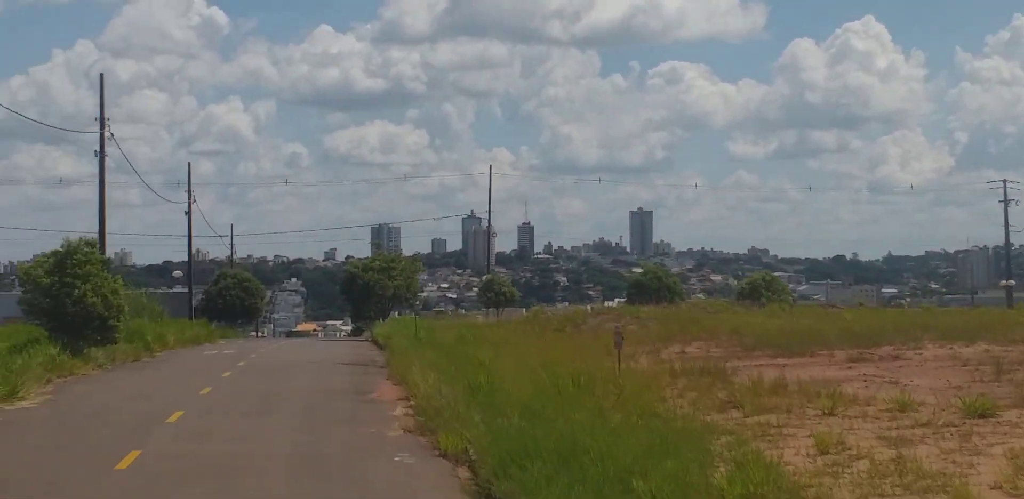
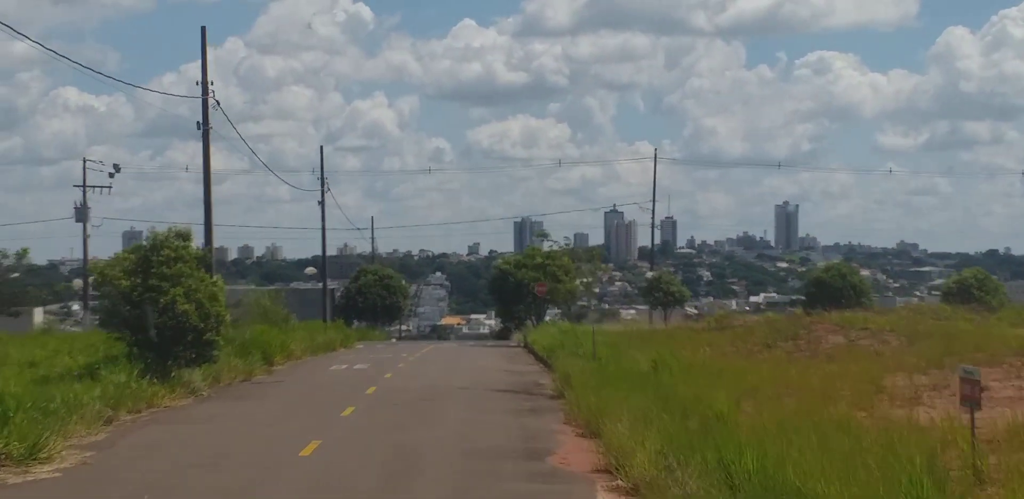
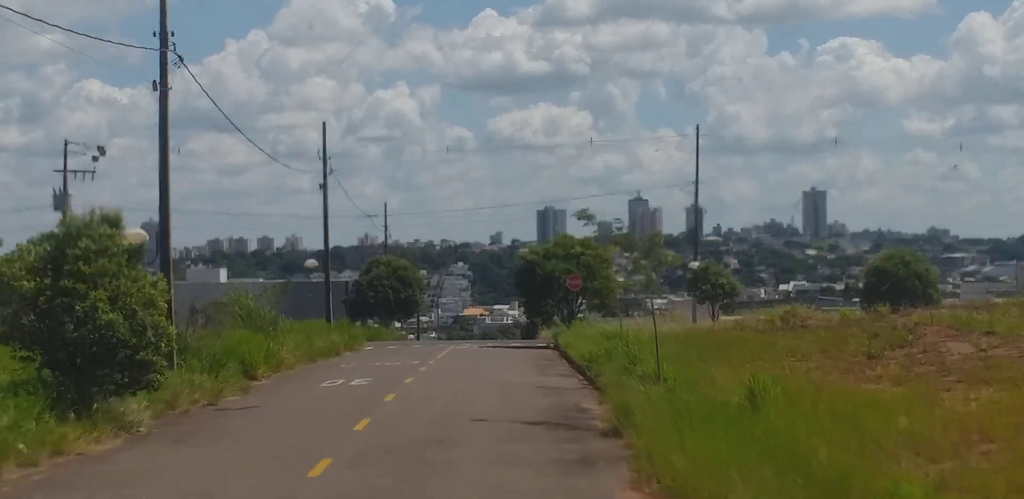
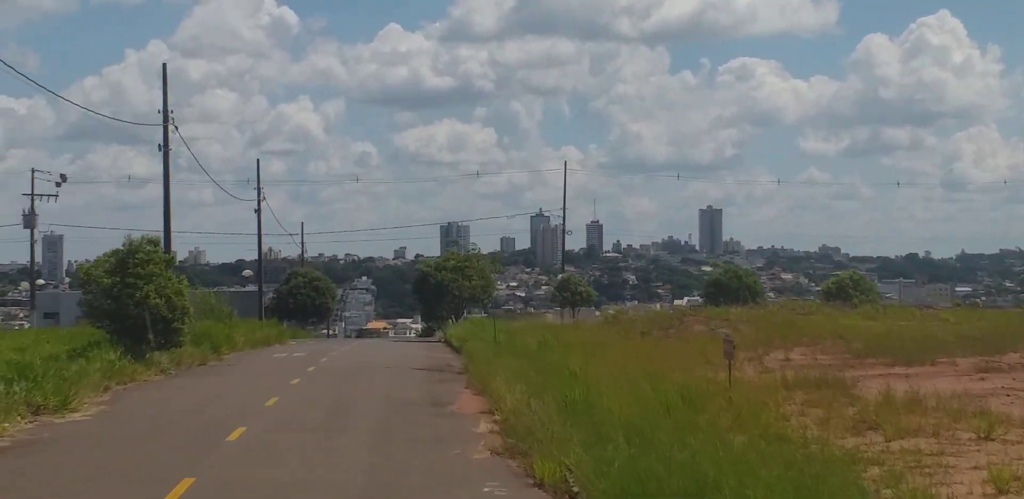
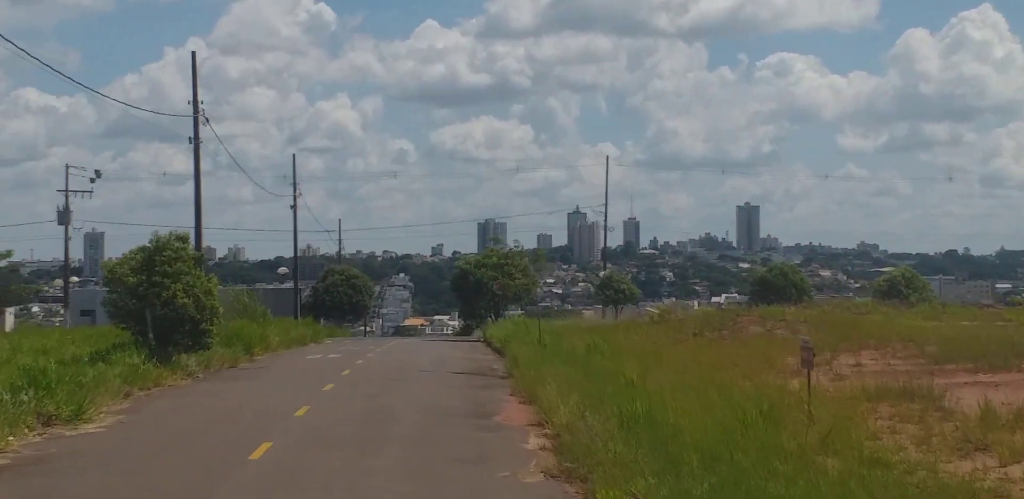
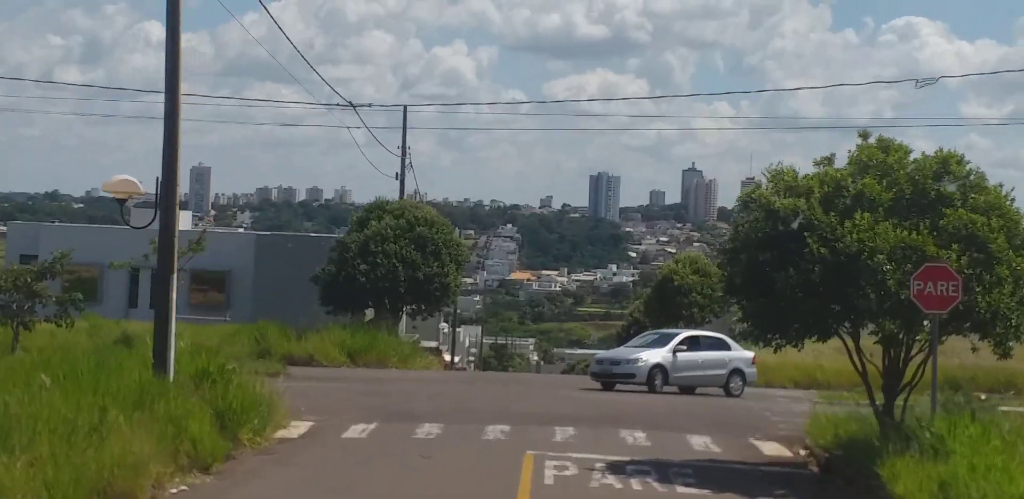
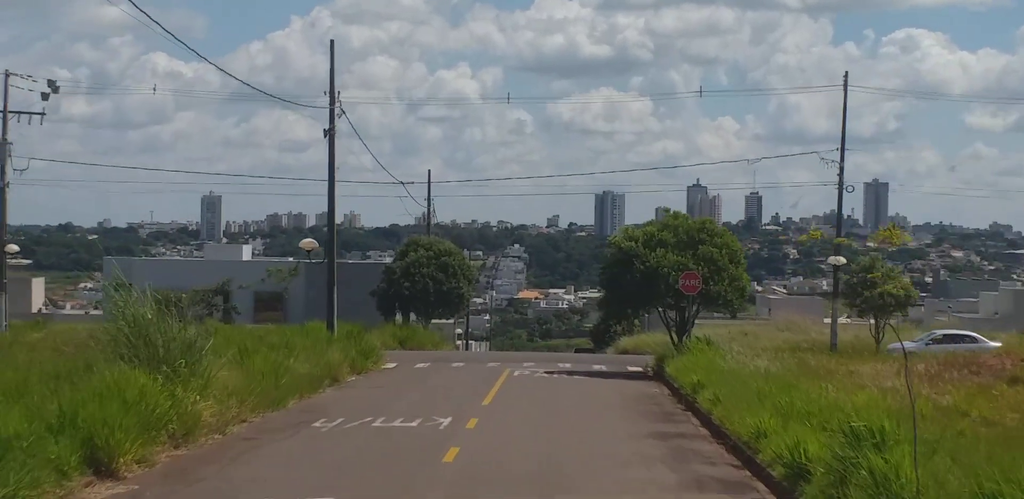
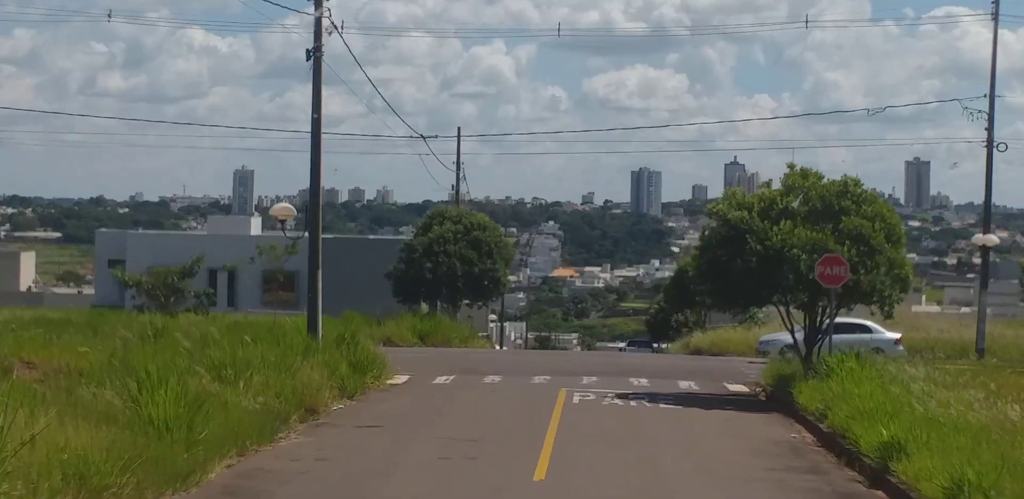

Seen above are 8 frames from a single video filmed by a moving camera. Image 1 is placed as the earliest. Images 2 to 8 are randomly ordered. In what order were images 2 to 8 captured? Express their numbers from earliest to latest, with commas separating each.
4, 5, 2, 3, 7, 8, 6
